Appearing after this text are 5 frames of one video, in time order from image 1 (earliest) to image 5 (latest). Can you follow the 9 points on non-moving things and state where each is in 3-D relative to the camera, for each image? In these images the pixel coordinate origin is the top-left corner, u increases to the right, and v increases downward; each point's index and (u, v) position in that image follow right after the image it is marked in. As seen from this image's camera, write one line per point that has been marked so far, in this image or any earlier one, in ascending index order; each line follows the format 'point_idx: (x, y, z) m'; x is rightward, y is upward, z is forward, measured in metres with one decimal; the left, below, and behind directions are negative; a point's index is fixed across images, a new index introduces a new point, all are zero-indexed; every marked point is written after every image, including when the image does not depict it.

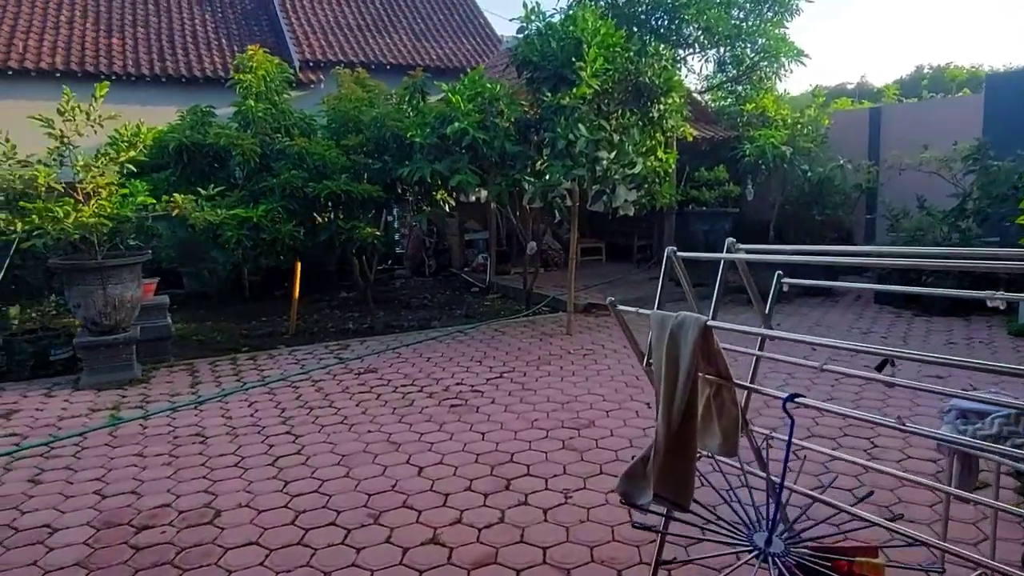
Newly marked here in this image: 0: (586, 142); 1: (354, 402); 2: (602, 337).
0: (+0.6, +1.2, +5.8) m
1: (-1.1, -0.8, +4.6) m
2: (+0.8, -0.4, +6.3) m
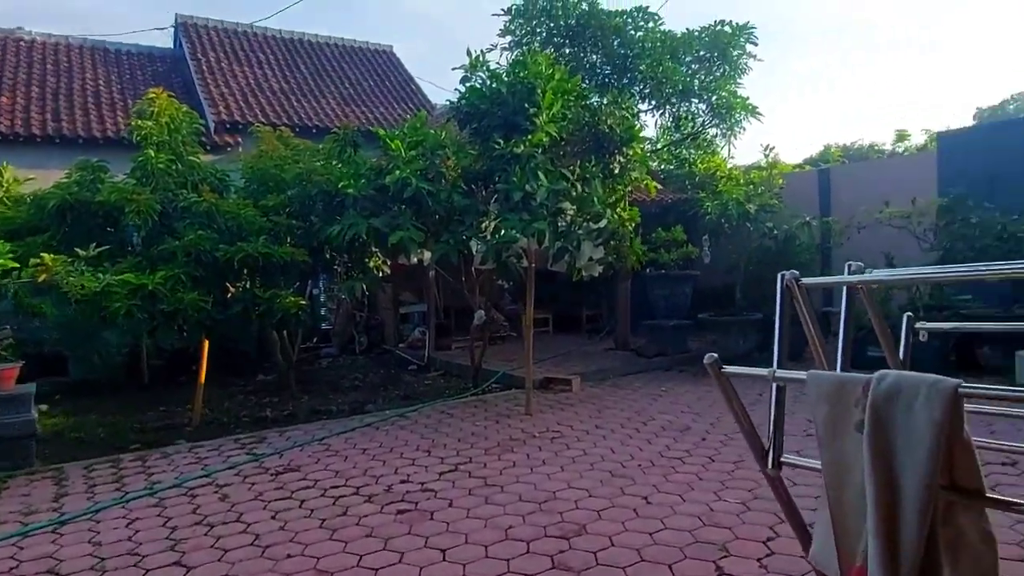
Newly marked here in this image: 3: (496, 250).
0: (+0.3, +0.7, +5.1) m
1: (-1.2, -1.2, +3.6) m
2: (+0.4, -1.0, +5.5) m
3: (-0.1, +0.3, +5.1) m
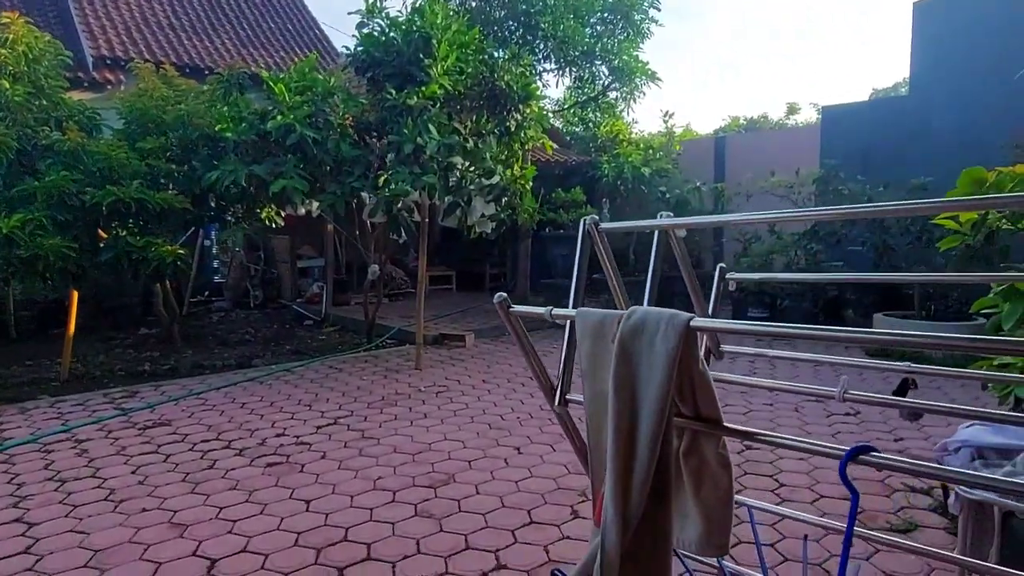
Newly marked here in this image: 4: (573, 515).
0: (-0.5, +1.0, +5.0) m
1: (-1.9, -0.9, +3.4) m
2: (-0.4, -0.7, +5.5) m
3: (-0.9, +0.6, +5.1) m
4: (+0.2, -0.9, +2.8) m
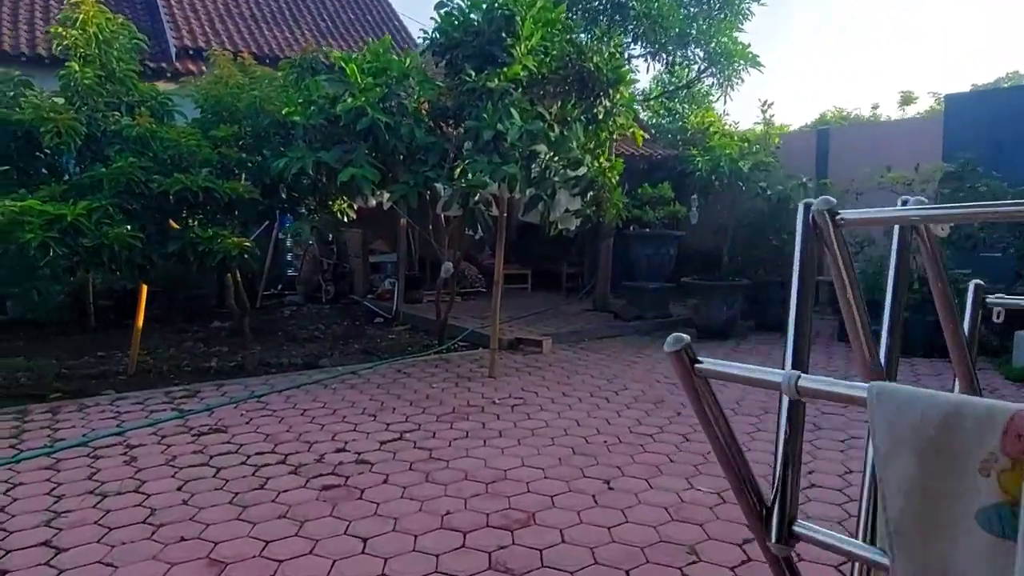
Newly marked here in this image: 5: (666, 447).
0: (+0.1, +1.0, +4.6) m
1: (-1.5, -0.9, +3.1) m
2: (+0.2, -0.7, +5.0) m
3: (-0.3, +0.6, +4.6) m
4: (+0.6, -1.0, +2.3) m
5: (+0.8, -0.8, +3.6) m
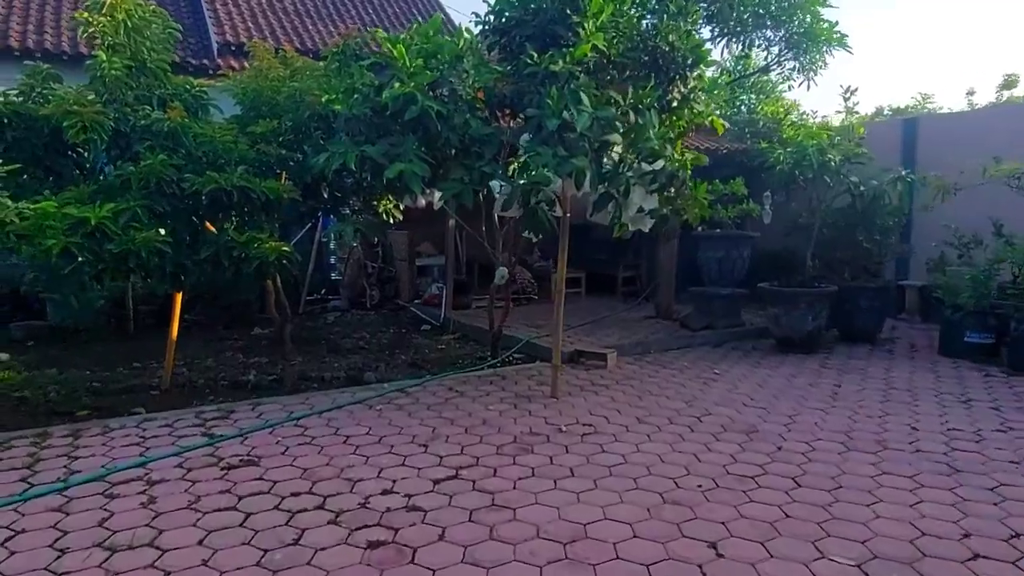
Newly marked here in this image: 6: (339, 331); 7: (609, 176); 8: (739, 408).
0: (+0.5, +1.0, +4.0) m
1: (-1.2, -0.9, +2.6) m
2: (+0.6, -0.7, +4.4) m
3: (+0.1, +0.6, +4.1) m
4: (+0.8, -1.0, +1.7) m
5: (+1.1, -0.9, +3.0) m
6: (-1.8, -0.4, +7.3) m
7: (+0.6, +0.7, +4.1) m
8: (+1.4, -0.7, +4.3) m
